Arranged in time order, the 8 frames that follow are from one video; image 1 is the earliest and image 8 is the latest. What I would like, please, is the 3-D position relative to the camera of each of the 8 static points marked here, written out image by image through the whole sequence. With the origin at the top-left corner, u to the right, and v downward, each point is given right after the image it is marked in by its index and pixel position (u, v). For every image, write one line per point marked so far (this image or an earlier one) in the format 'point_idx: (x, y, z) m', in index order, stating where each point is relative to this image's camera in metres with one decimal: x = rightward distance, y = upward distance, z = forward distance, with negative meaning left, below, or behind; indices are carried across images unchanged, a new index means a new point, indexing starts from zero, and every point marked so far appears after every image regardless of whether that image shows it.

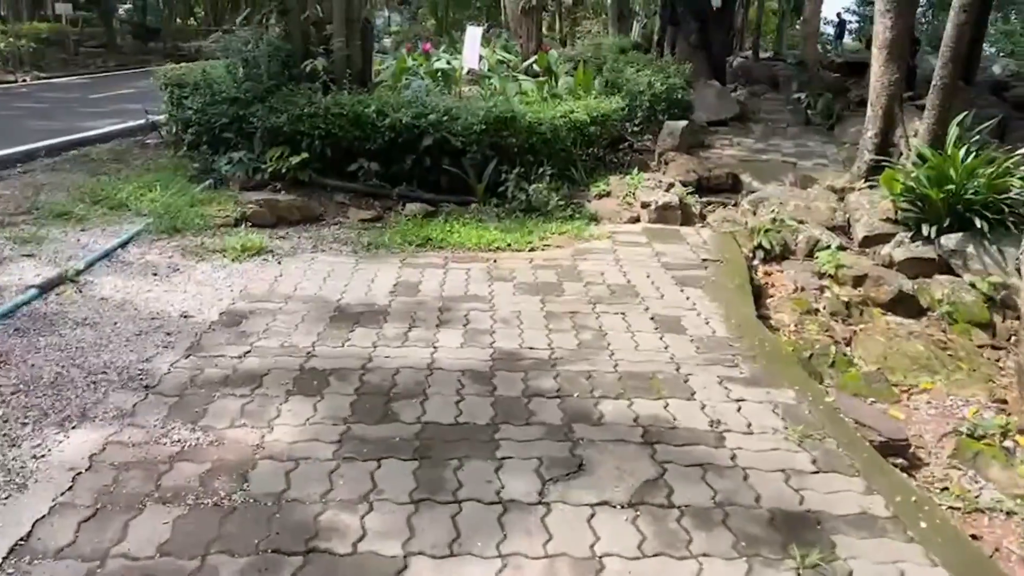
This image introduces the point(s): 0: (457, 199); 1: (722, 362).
0: (-0.5, +0.8, +7.3) m
1: (+1.0, -0.4, +4.1) m
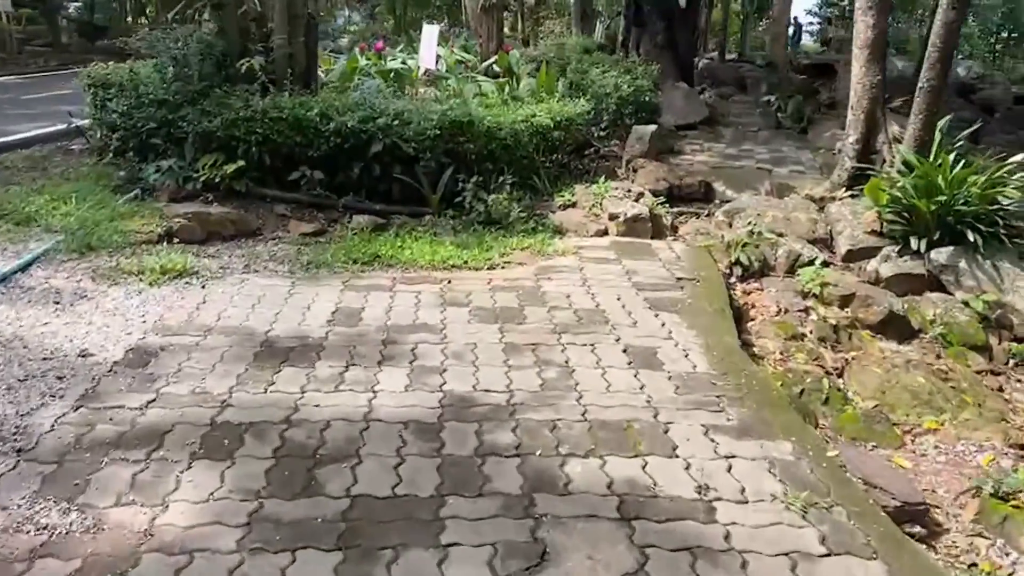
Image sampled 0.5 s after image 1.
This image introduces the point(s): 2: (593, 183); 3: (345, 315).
0: (-0.8, +0.6, +6.7) m
1: (+0.8, -0.5, +3.6) m
2: (+0.7, +0.9, +7.4) m
3: (-0.9, -0.2, +4.6) m
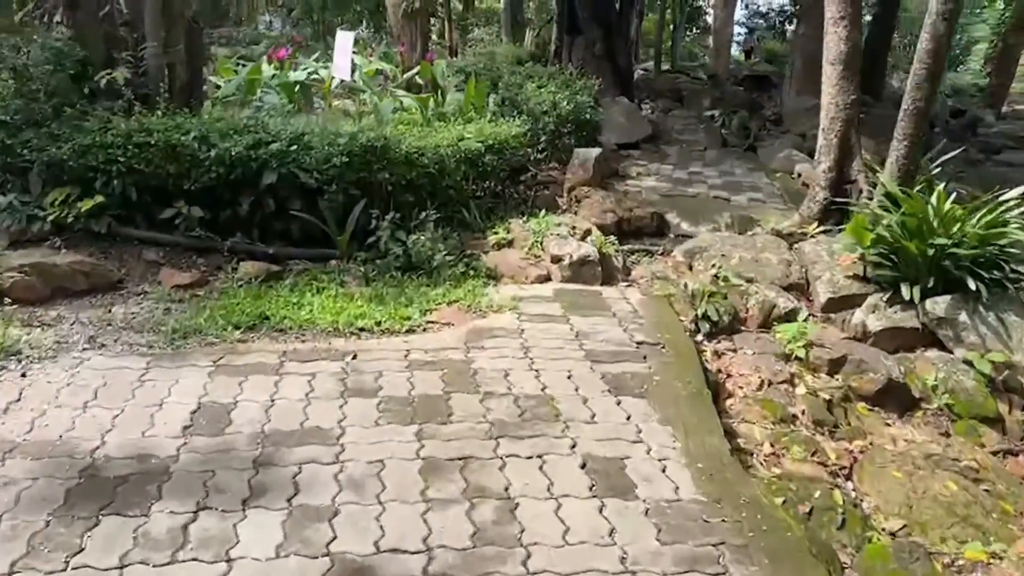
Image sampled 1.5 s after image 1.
0: (-1.3, +0.2, +5.6) m
1: (+0.6, -0.8, +2.5) m
2: (+0.1, +0.5, +6.4) m
3: (-1.2, -0.5, +3.4) m
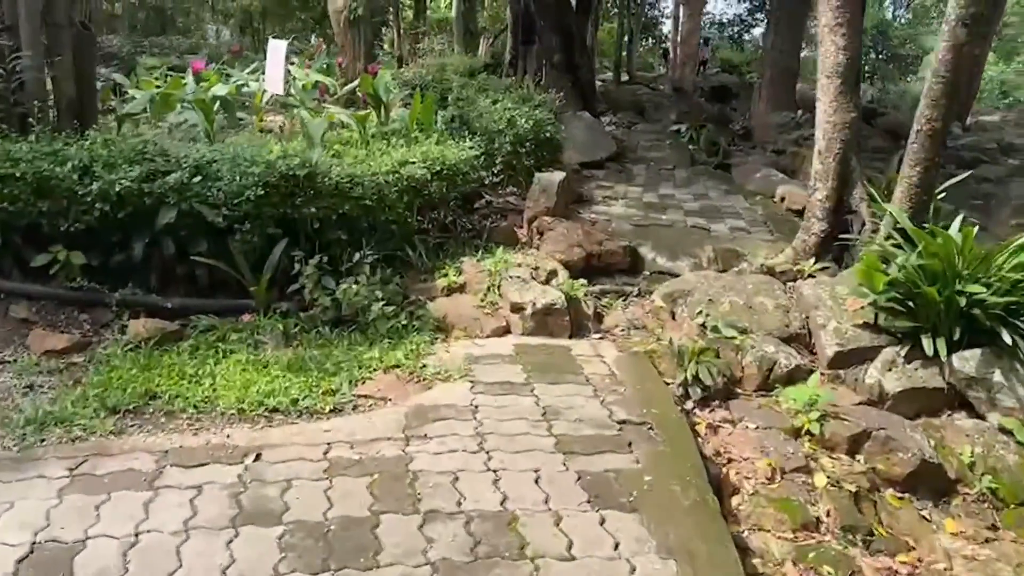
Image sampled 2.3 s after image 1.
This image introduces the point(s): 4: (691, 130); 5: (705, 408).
0: (-1.6, -0.1, +4.6) m
1: (+0.5, -1.1, +1.7) m
2: (-0.2, +0.2, +5.5) m
3: (-1.4, -0.8, +2.5) m
4: (+2.3, +2.0, +10.9) m
5: (+0.9, -0.6, +4.1) m
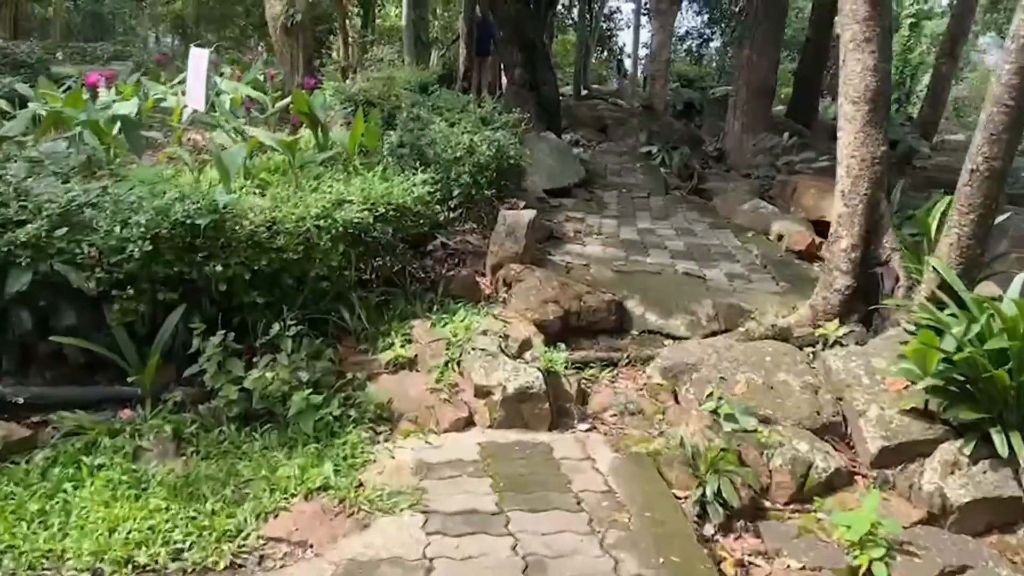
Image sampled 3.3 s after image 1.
0: (-1.7, -0.4, +3.5) m
1: (+0.5, -1.4, +0.7) m
2: (-0.4, -0.1, +4.5) m
3: (-1.4, -1.1, +1.4) m
4: (+1.8, +1.6, +10.0) m
5: (+0.8, -0.9, +3.2) m
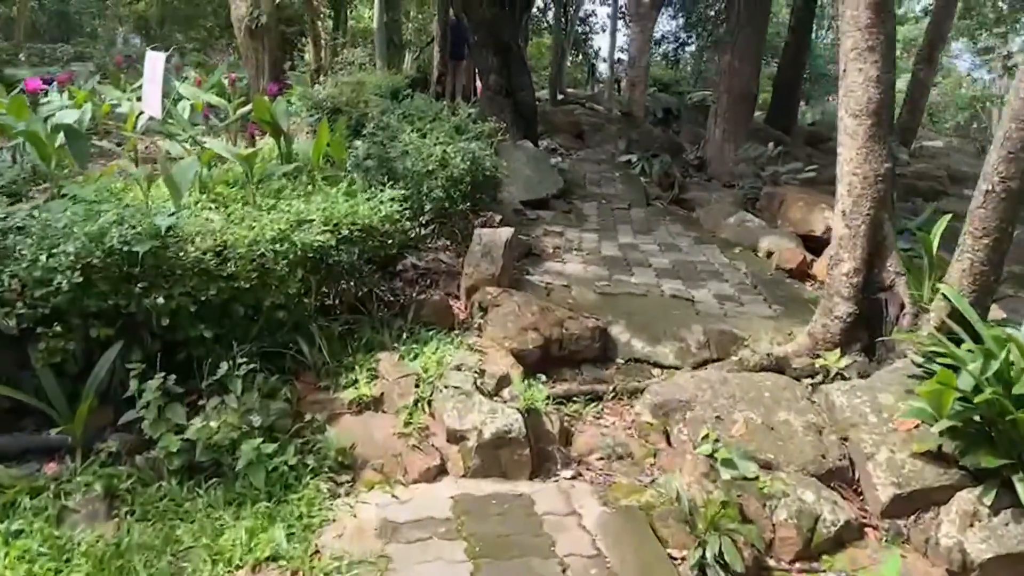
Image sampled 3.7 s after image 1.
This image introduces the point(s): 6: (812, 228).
0: (-1.8, -0.6, +3.1) m
1: (+0.5, -1.5, +0.3) m
2: (-0.5, -0.3, +4.1) m
3: (-1.4, -1.3, +1.0) m
4: (+1.5, +1.4, +9.7) m
5: (+0.7, -1.1, +2.8) m
6: (+2.3, +0.5, +6.7) m
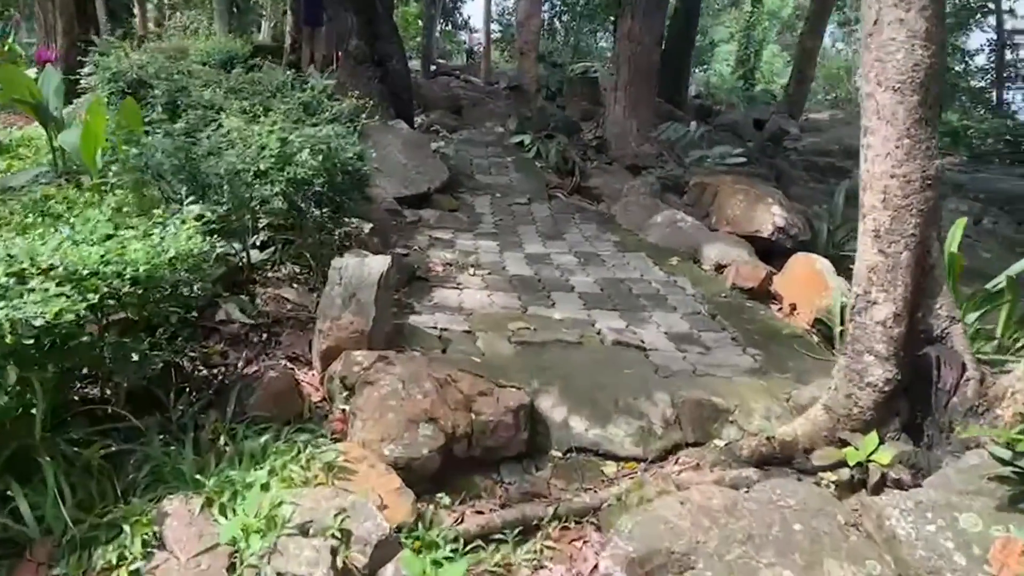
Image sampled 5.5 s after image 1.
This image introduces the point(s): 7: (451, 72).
0: (-2.0, -0.9, +1.3) m
1: (+0.7, -1.9, -1.0) m
2: (-0.8, -0.5, +2.5) m
3: (-1.3, -1.6, -0.7) m
4: (+0.2, +1.4, +8.3) m
5: (+0.6, -1.3, +1.5) m
6: (+1.6, +0.4, +5.4) m
7: (-1.0, +3.8, +15.0) m
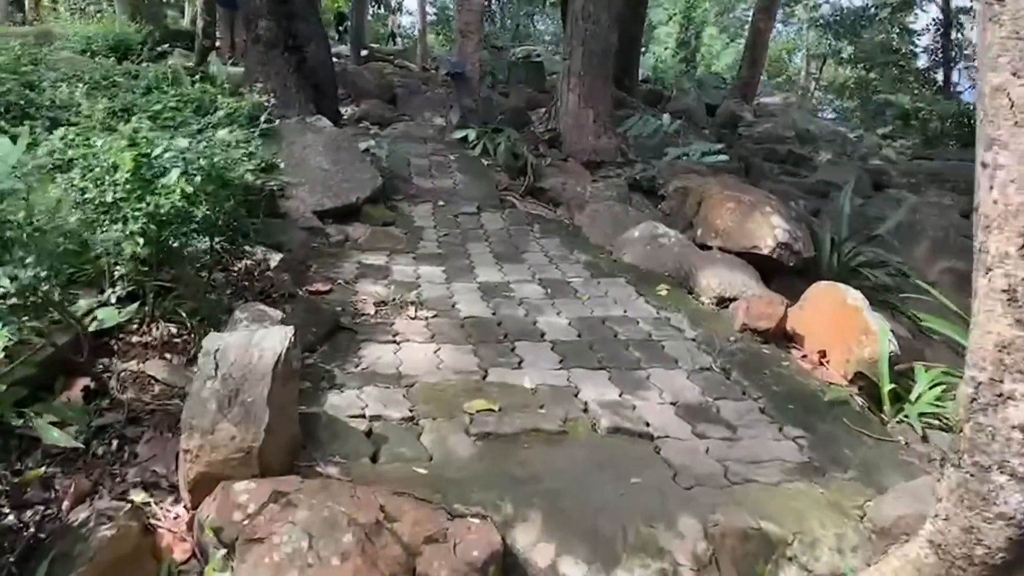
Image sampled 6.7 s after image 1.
0: (-1.9, -1.2, +0.2) m
1: (+0.9, -2.1, -1.9) m
2: (-0.9, -0.8, +1.5) m
3: (-1.1, -2.0, -1.7) m
4: (-0.2, +1.3, +7.2) m
5: (+0.6, -1.5, +0.5) m
6: (+1.3, +0.2, +4.5) m
7: (-2.0, +3.7, +13.8) m
